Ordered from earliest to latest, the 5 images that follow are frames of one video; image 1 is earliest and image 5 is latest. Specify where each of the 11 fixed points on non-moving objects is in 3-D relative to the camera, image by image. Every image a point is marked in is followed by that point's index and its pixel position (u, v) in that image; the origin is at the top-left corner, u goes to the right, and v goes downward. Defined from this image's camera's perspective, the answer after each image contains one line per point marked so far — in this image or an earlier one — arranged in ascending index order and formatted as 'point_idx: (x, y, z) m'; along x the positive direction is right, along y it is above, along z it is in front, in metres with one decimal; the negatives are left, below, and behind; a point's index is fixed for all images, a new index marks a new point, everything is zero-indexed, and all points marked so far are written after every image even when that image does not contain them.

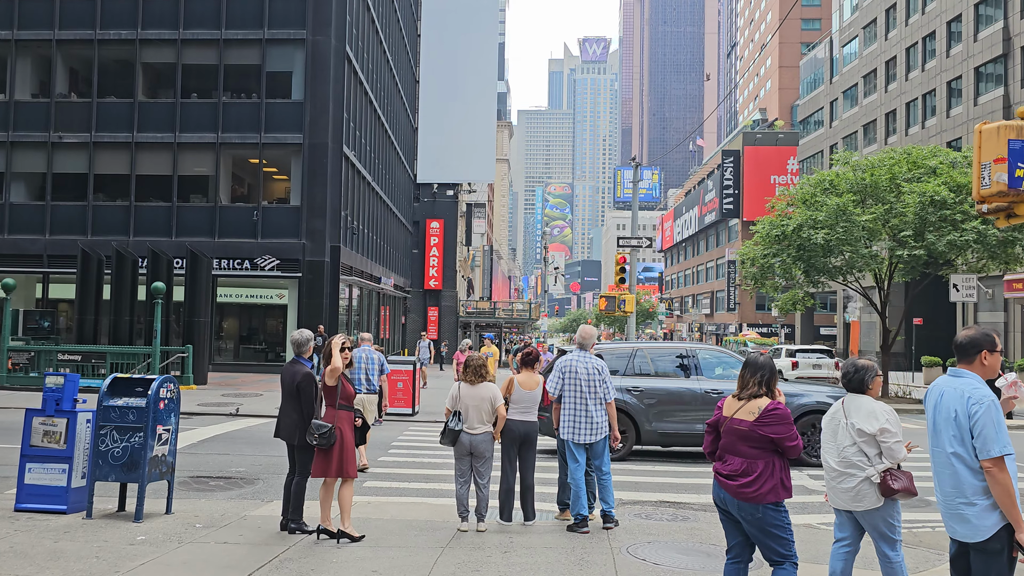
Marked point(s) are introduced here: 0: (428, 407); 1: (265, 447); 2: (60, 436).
0: (-1.6, -2.5, +18.4) m
1: (-3.3, -2.1, +11.7) m
2: (-3.6, -1.2, +7.0) m
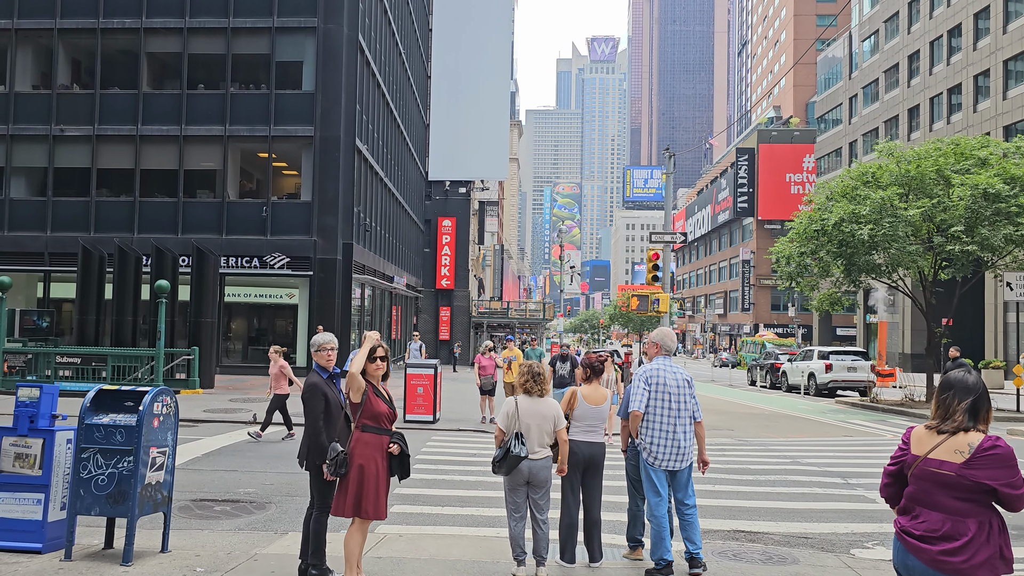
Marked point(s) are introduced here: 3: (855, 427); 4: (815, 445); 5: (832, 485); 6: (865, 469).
0: (-1.1, -2.5, +17.3) m
1: (-2.9, -2.1, +10.5) m
2: (-3.2, -1.2, +5.8) m
3: (+6.8, -2.7, +17.1) m
4: (+4.9, -2.5, +14.0) m
5: (+3.6, -2.2, +9.9) m
6: (+4.5, -2.3, +11.1) m
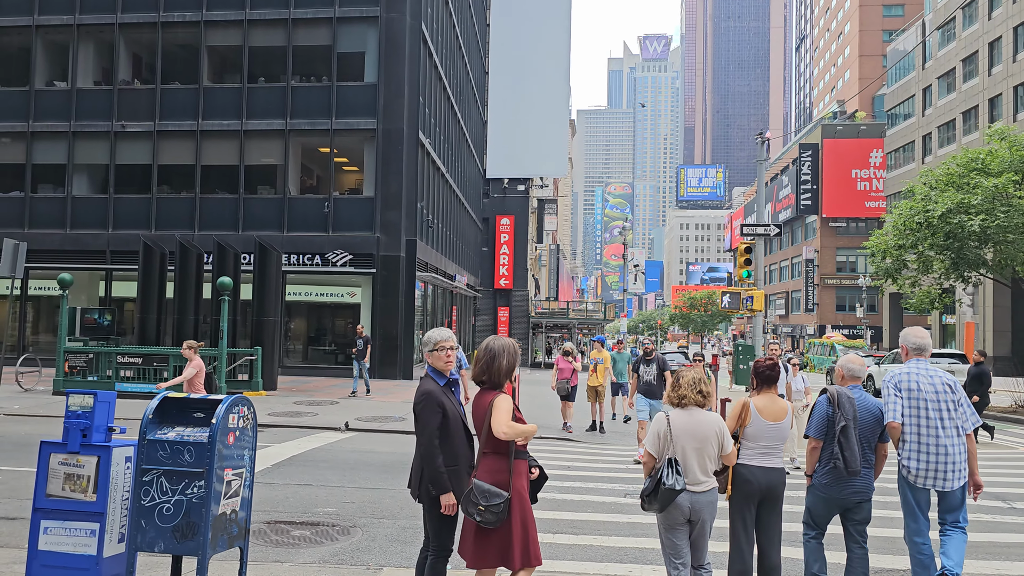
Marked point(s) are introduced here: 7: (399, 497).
0: (+0.4, -2.4, +16.1) m
1: (-1.7, -2.0, +9.5) m
2: (-2.4, -1.1, +4.8) m
3: (+8.3, -2.7, +15.5) m
4: (+6.2, -2.5, +12.5) m
5: (+4.7, -2.2, +8.5) m
6: (+5.7, -2.2, +9.7) m
7: (-1.1, -2.0, +8.1) m
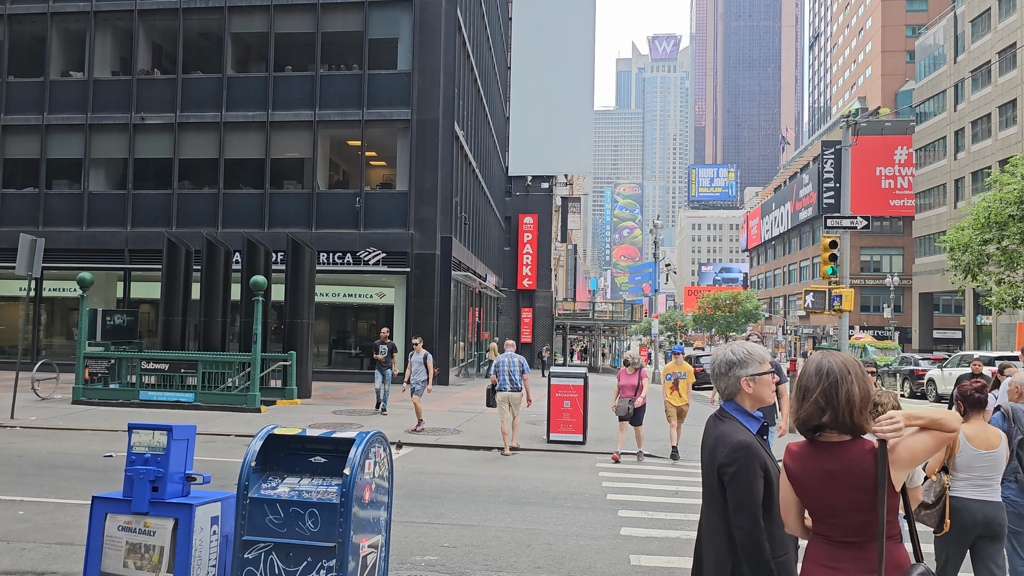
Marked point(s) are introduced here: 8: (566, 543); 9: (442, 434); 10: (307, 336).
0: (+1.5, -2.4, +14.6) m
1: (-0.7, -2.0, +8.0) m
2: (-1.4, -1.0, +3.4) m
3: (+9.3, -2.6, +14.0) m
4: (+7.2, -2.4, +11.0) m
5: (+5.7, -2.1, +7.0) m
6: (+6.7, -2.2, +8.2) m
7: (0.0, -1.9, +6.7) m
8: (+0.4, -2.0, +6.7) m
9: (-1.1, -2.3, +13.7) m
10: (-4.5, -1.0, +18.9) m
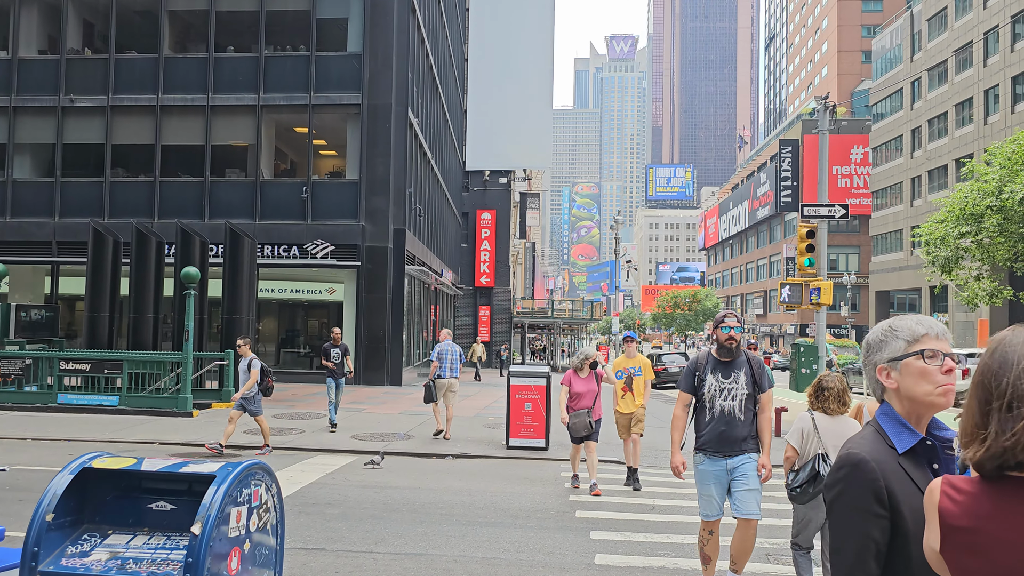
0: (+0.8, -2.3, +13.5) m
1: (-1.1, -1.9, +6.8) m
2: (-1.5, -0.9, +2.2) m
3: (+8.7, -2.5, +13.3) m
4: (+6.7, -2.3, +10.2) m
5: (+5.4, -2.0, +6.1) m
6: (+6.3, -2.1, +7.3) m
7: (-0.3, -1.8, +5.5) m
8: (+0.1, -1.8, +5.5) m
9: (-1.8, -2.2, +12.5) m
10: (-5.3, -0.9, +17.5) m
